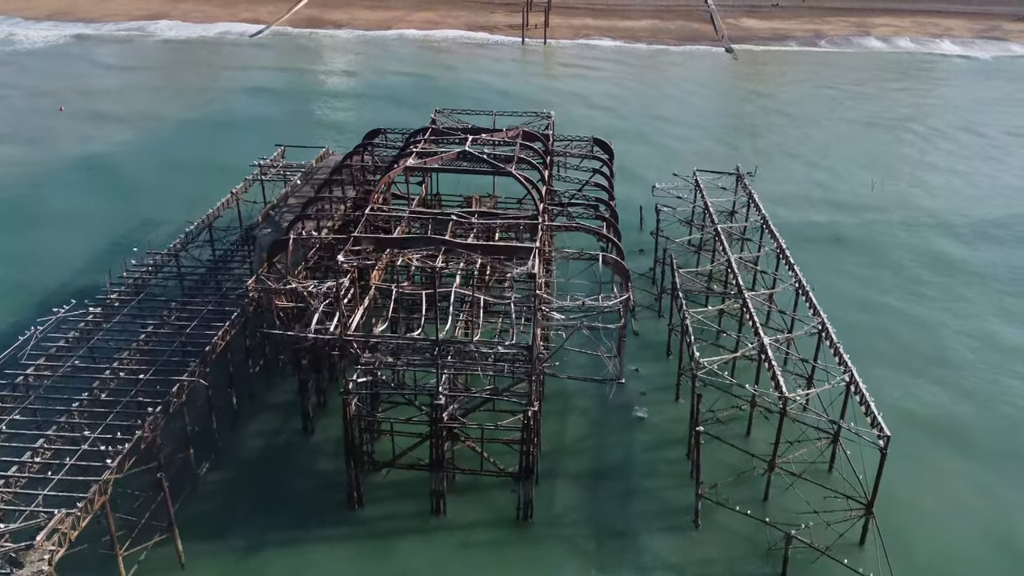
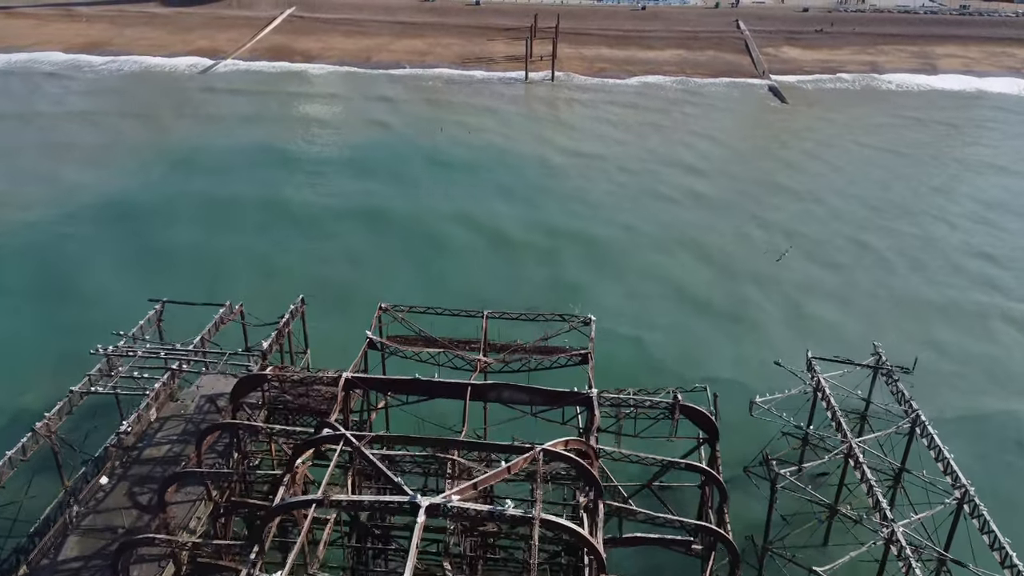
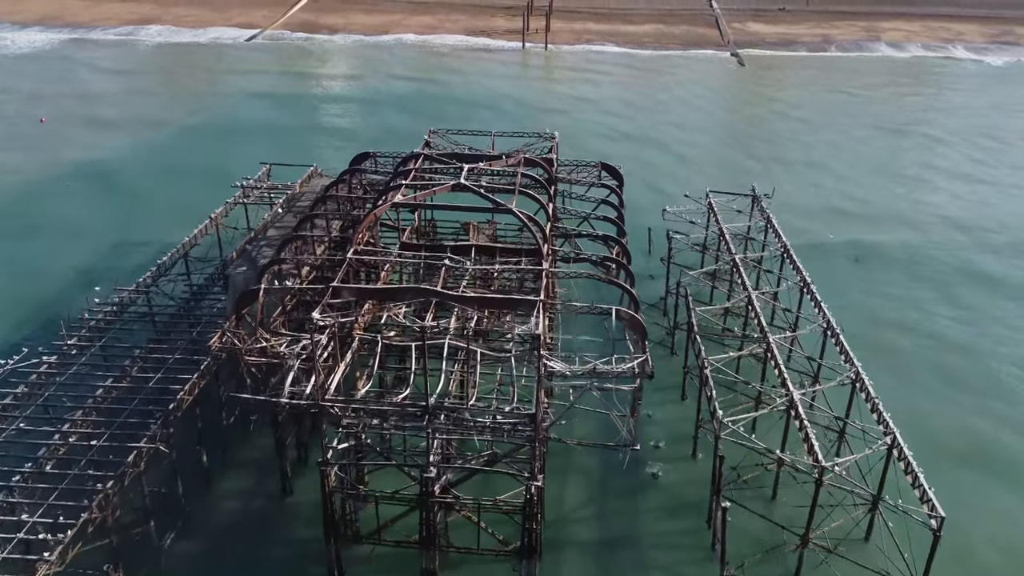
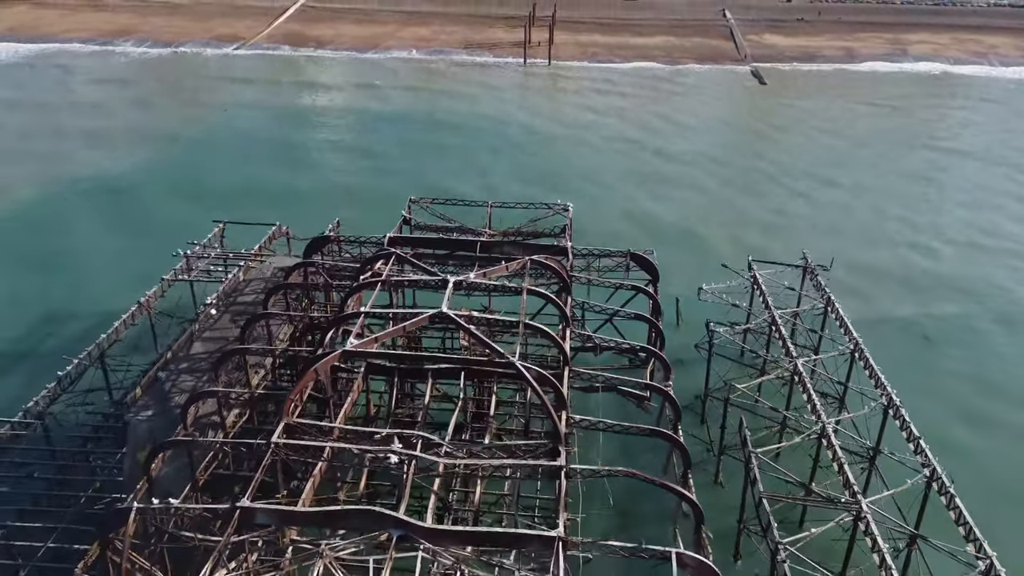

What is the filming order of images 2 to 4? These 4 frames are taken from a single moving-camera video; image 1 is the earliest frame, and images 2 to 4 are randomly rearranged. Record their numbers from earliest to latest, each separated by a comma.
3, 4, 2
